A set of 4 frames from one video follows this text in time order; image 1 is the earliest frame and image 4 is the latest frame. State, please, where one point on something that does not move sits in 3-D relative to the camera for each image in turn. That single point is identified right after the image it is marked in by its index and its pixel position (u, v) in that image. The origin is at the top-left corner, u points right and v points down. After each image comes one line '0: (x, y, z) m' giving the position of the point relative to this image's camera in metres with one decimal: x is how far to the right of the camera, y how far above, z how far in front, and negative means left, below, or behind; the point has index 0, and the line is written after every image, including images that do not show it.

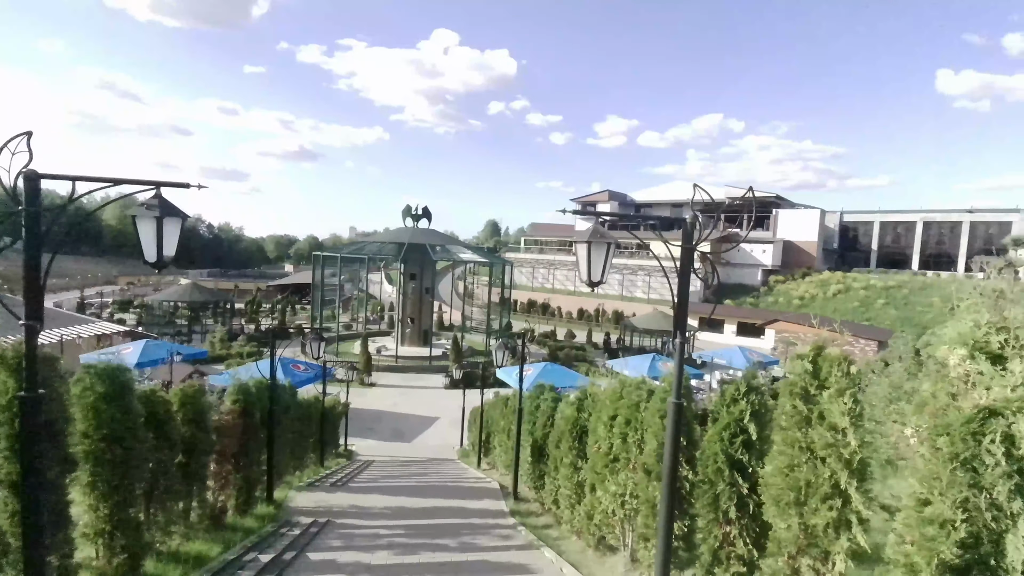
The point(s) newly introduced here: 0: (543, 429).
0: (+0.5, -2.2, +8.3) m
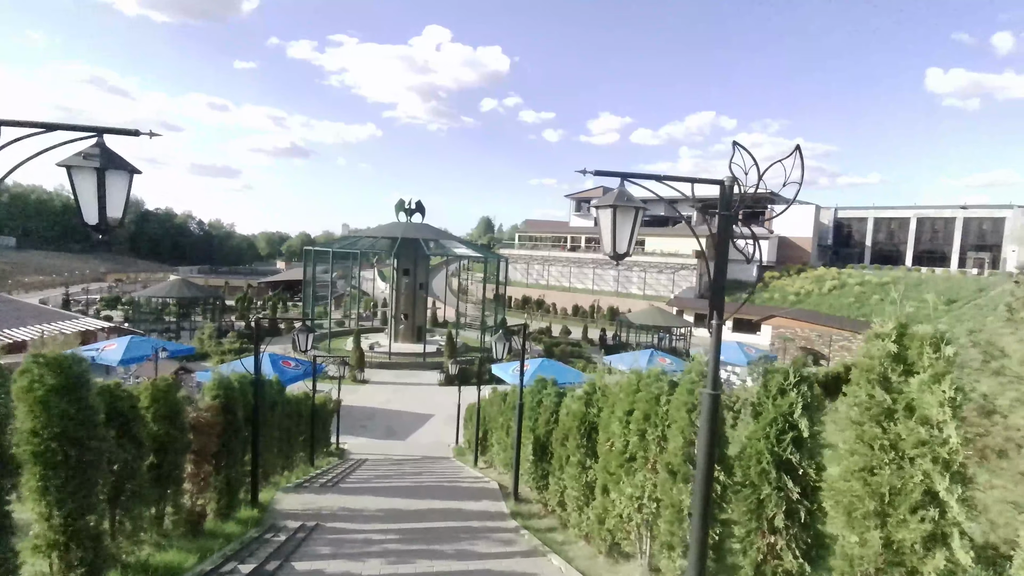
0: (+0.5, -2.0, +7.8) m
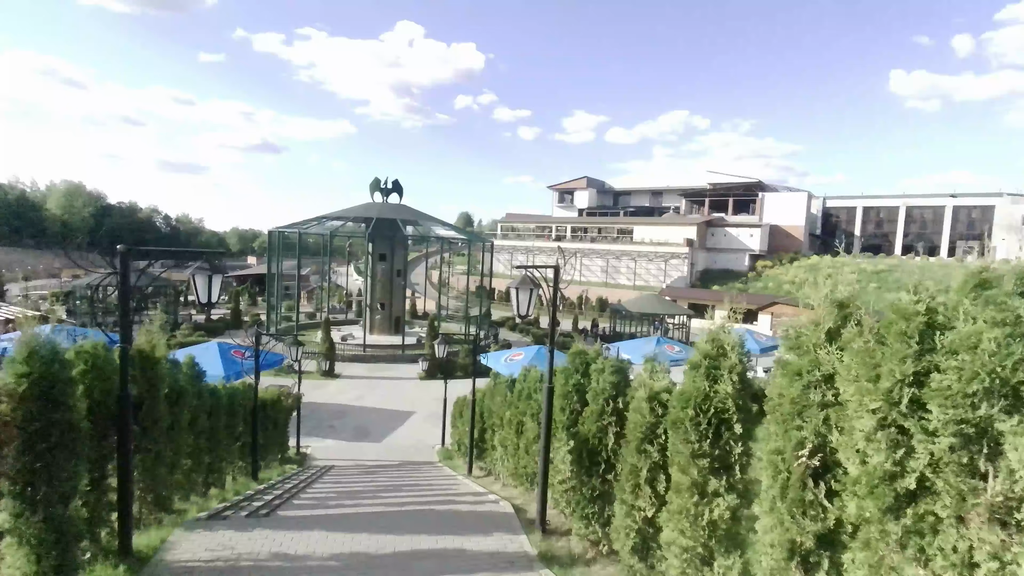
0: (+0.8, -1.2, +5.0) m
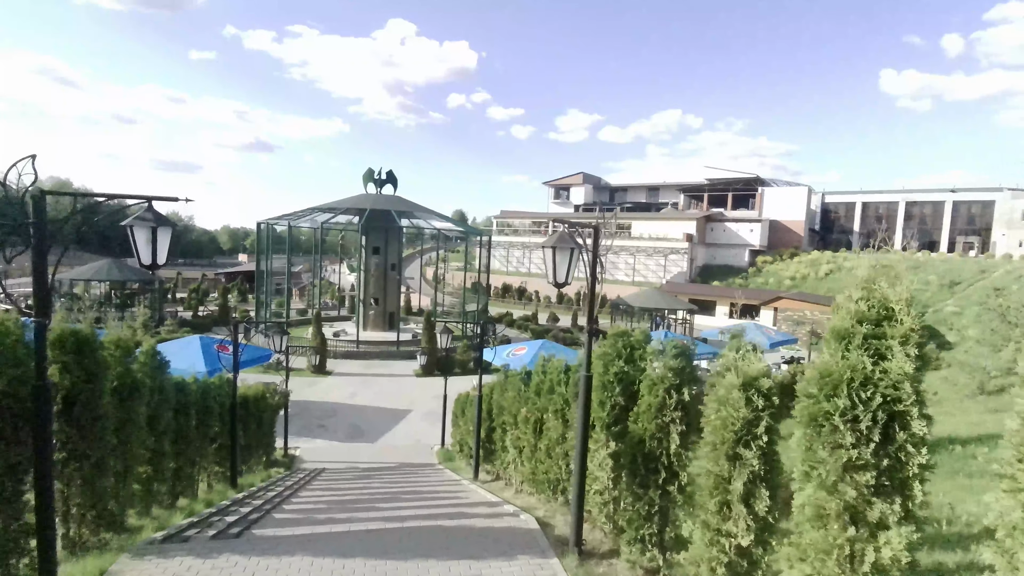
0: (+1.0, -1.0, +3.9) m
